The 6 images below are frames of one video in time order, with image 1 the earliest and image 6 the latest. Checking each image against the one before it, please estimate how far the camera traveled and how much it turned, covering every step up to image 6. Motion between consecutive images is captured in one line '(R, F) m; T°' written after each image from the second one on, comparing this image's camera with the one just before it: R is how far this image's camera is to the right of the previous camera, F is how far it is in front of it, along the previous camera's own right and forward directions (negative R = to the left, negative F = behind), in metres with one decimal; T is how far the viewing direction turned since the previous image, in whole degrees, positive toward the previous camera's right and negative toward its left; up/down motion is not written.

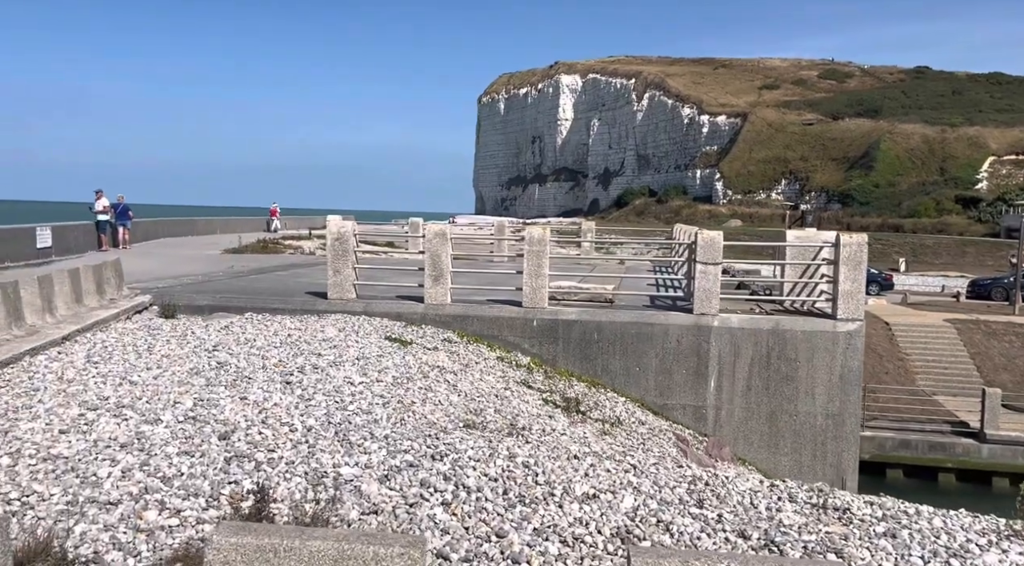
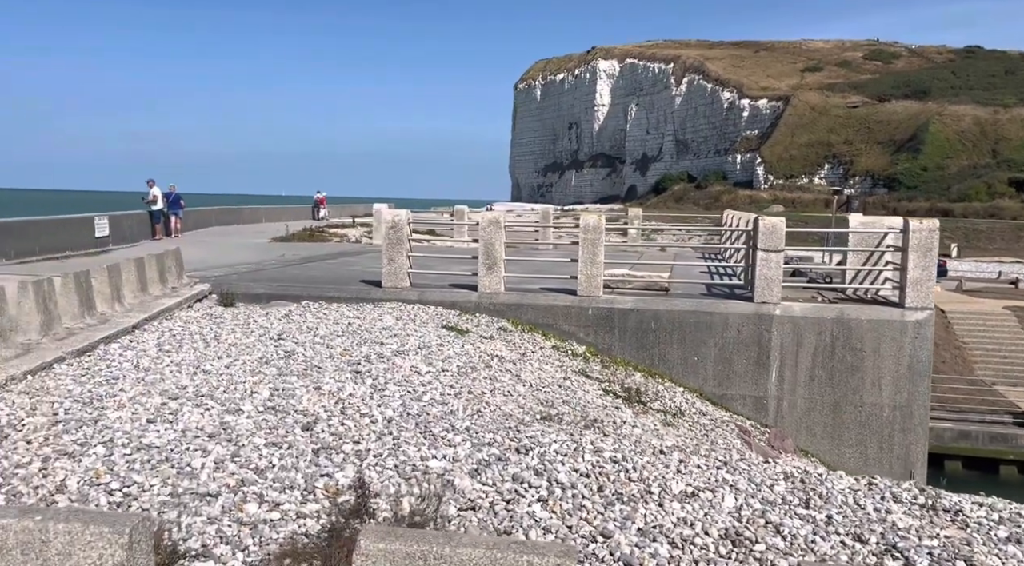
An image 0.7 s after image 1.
(-0.3, +0.1) m; -3°
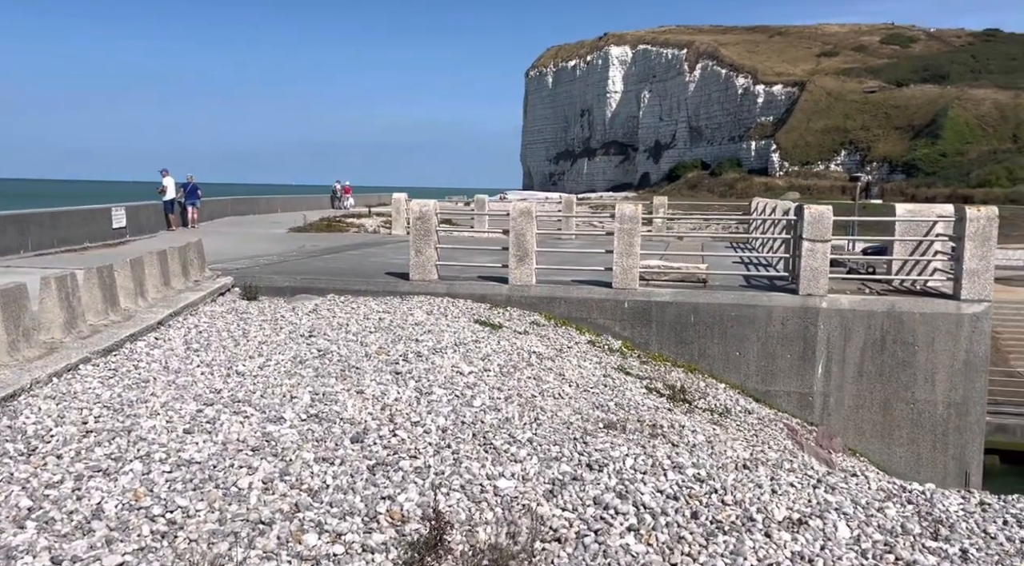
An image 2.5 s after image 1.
(-0.4, +0.4) m; -1°
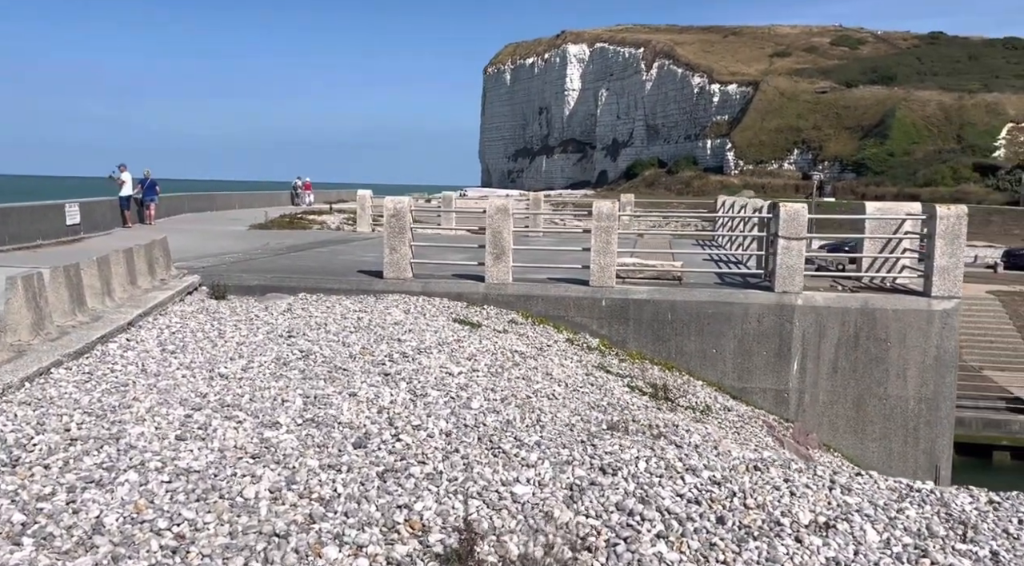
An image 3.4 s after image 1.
(-0.3, +0.1) m; +3°
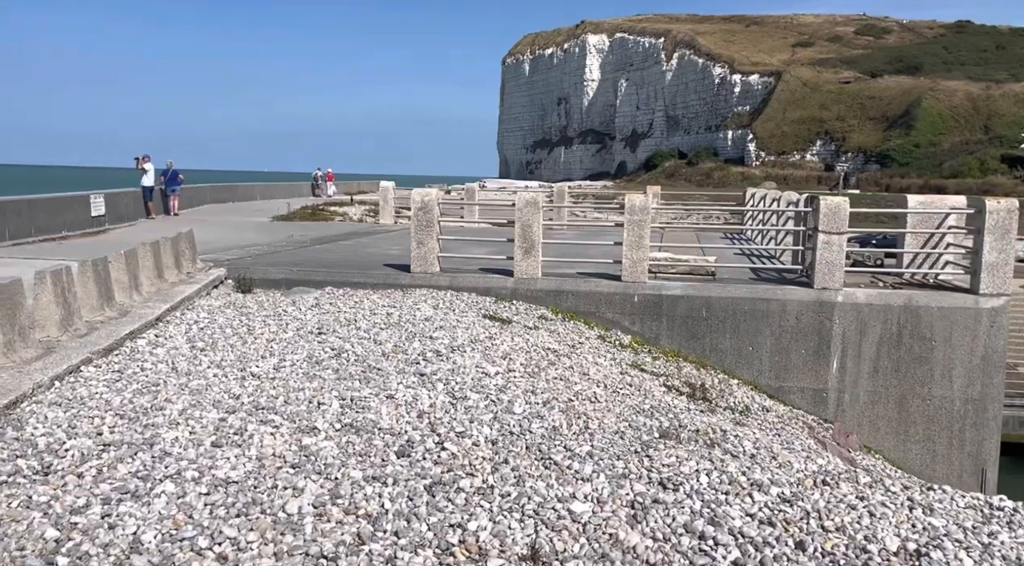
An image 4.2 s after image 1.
(-0.2, +0.2) m; -2°
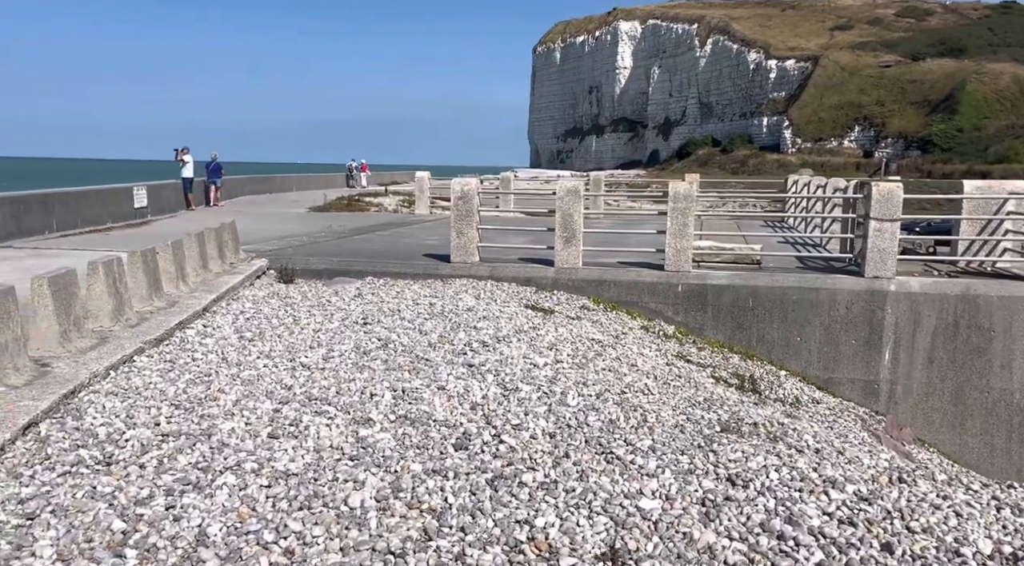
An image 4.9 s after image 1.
(-0.2, +0.1) m; -3°
